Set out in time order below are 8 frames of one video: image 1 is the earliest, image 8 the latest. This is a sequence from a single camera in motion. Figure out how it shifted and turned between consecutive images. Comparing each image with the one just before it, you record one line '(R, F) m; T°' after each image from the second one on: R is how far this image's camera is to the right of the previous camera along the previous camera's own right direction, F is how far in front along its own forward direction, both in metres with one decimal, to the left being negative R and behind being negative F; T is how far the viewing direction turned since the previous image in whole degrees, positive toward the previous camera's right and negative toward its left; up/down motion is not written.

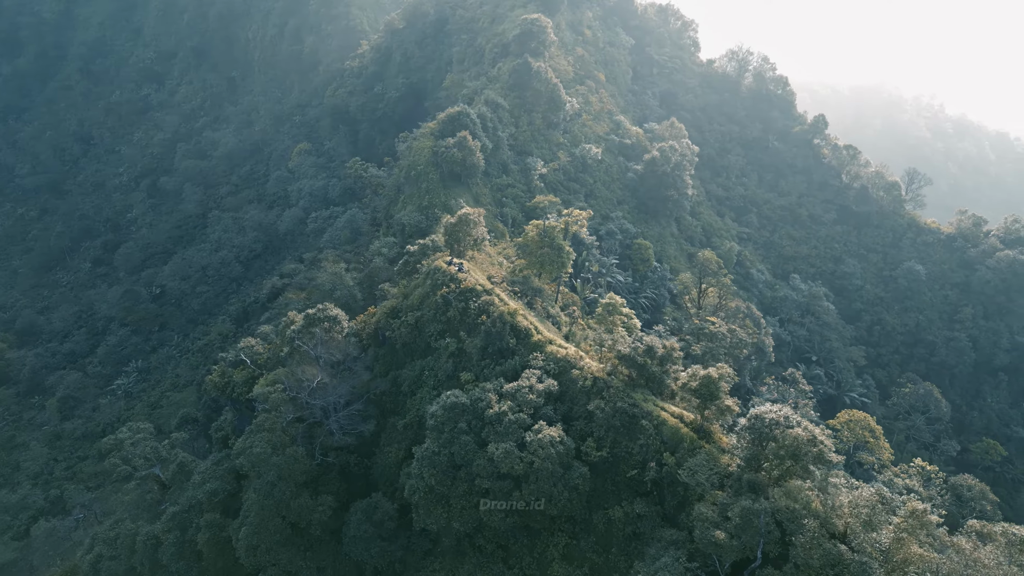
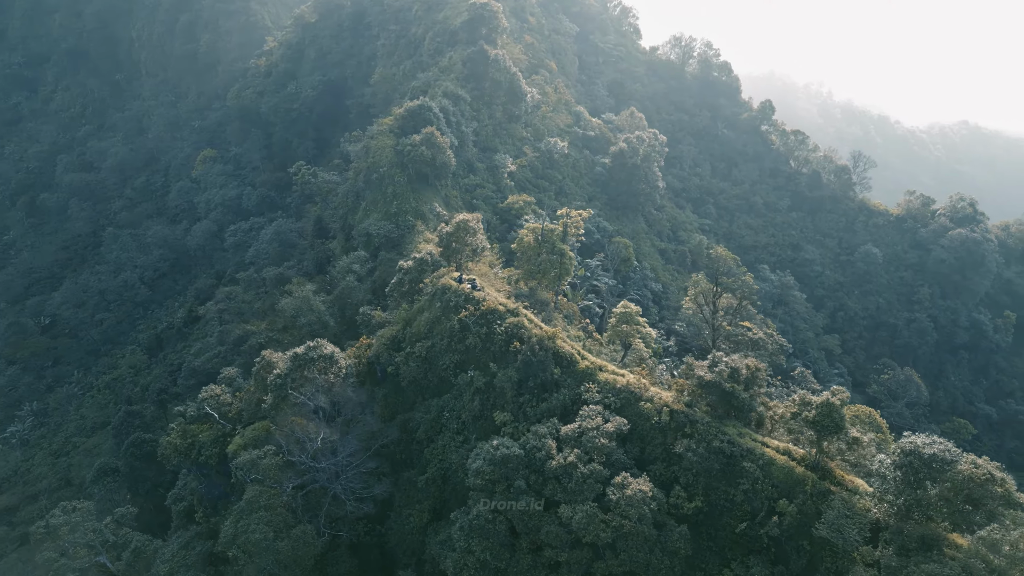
(-3.9, +4.6) m; +7°
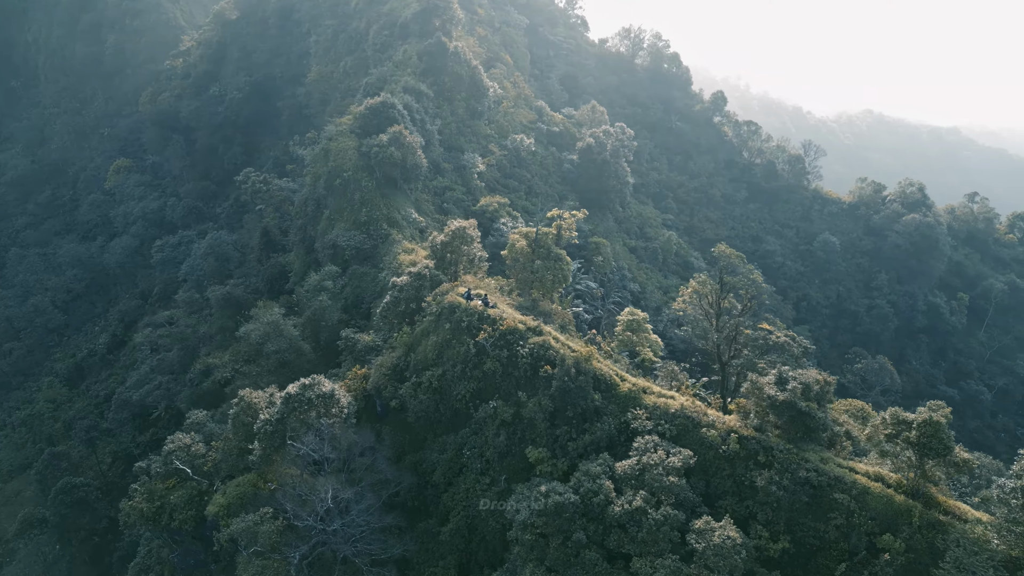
(-2.6, +3.0) m; +6°
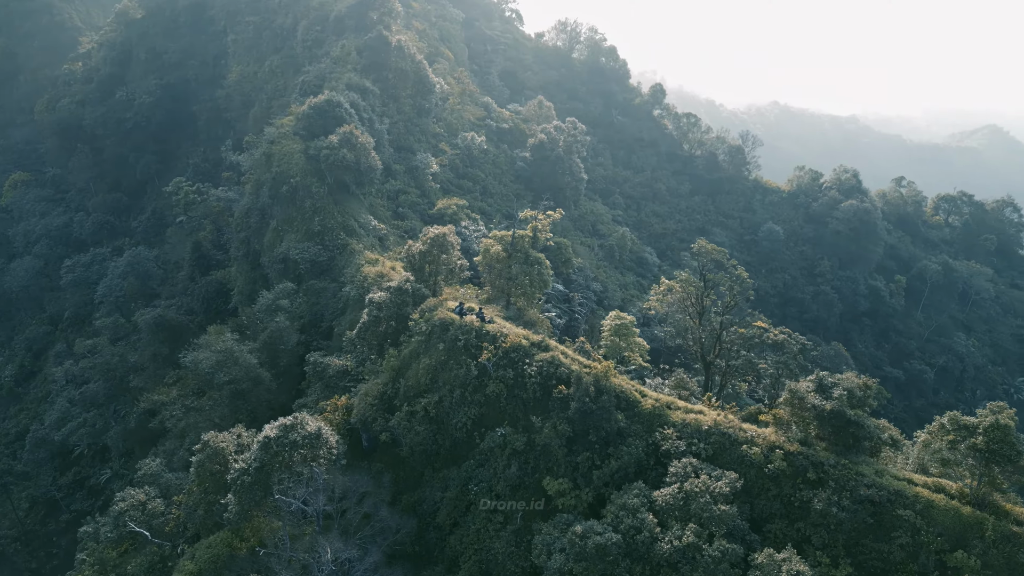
(-1.9, +2.2) m; +6°
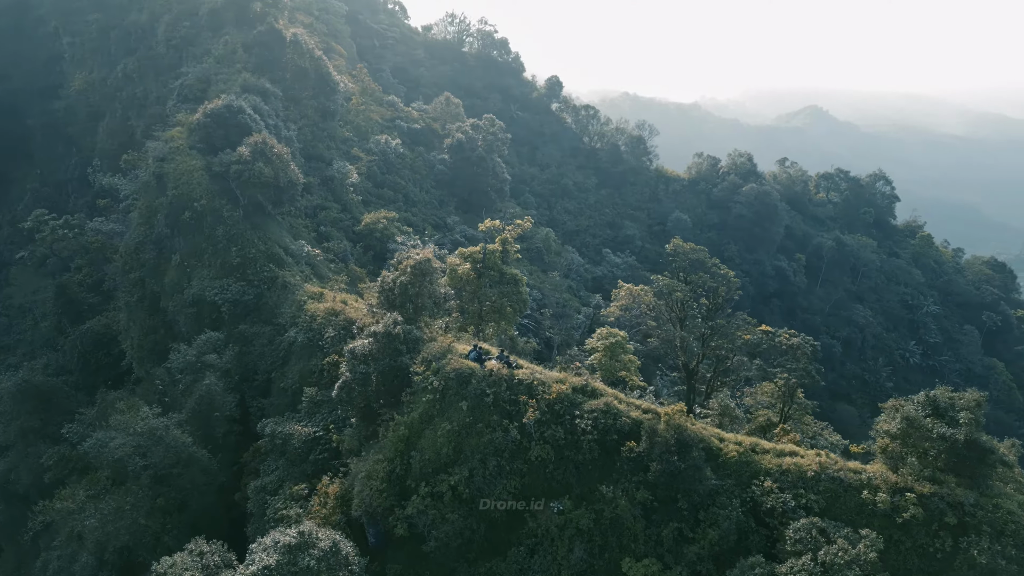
(-3.3, +4.0) m; +10°
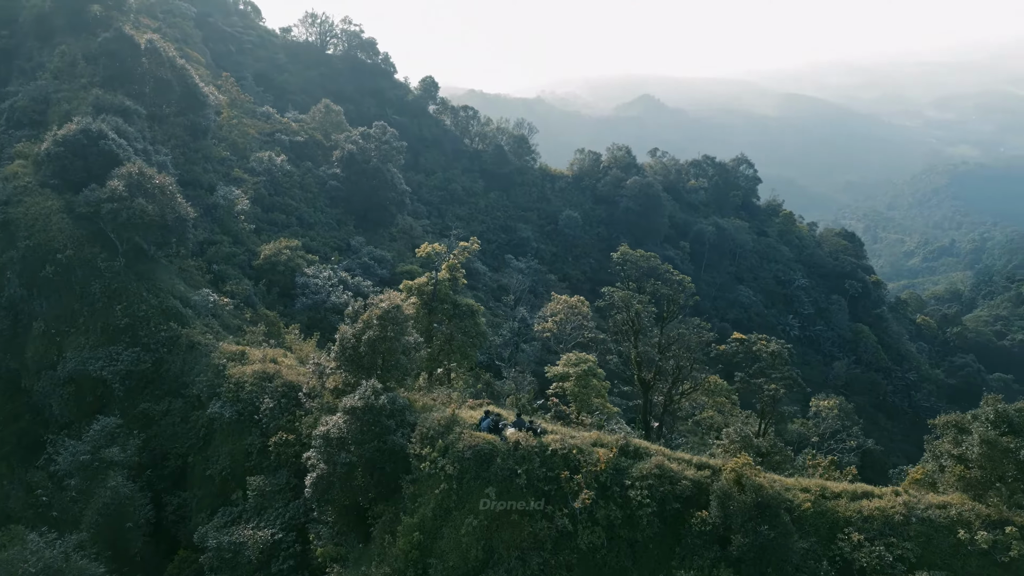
(-2.6, +3.0) m; +11°
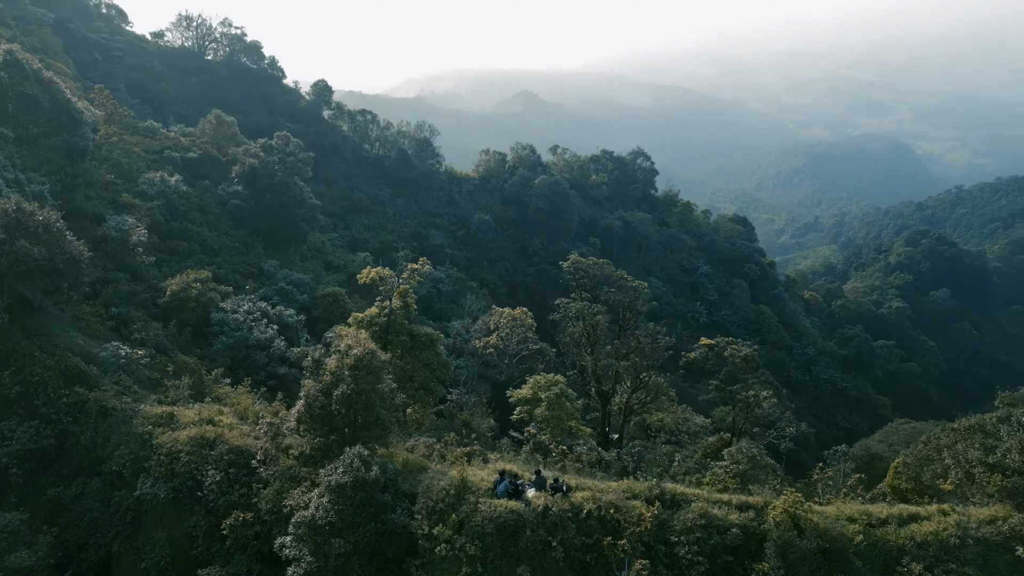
(-1.7, +1.9) m; +8°
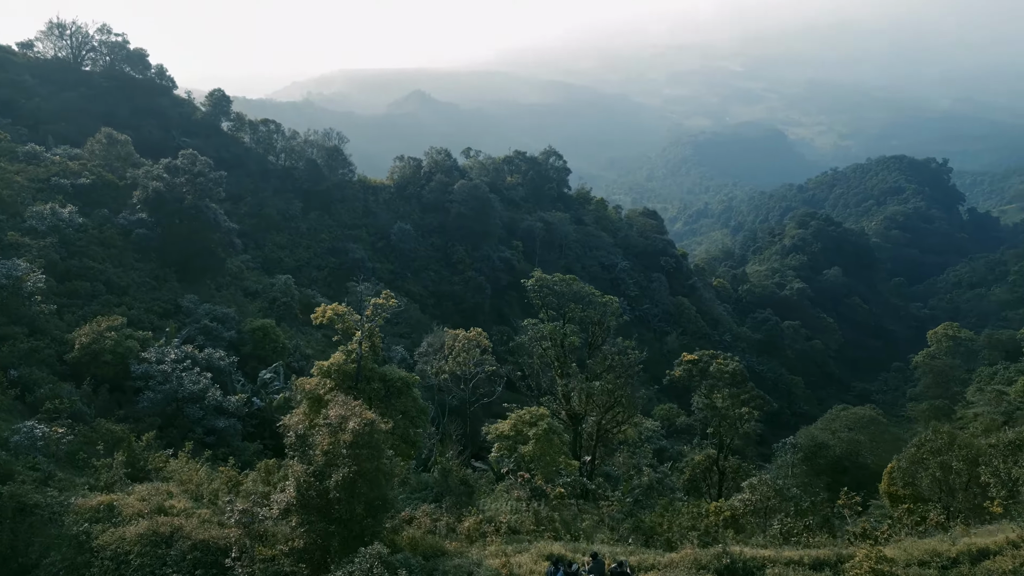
(-1.7, +1.8) m; +8°
